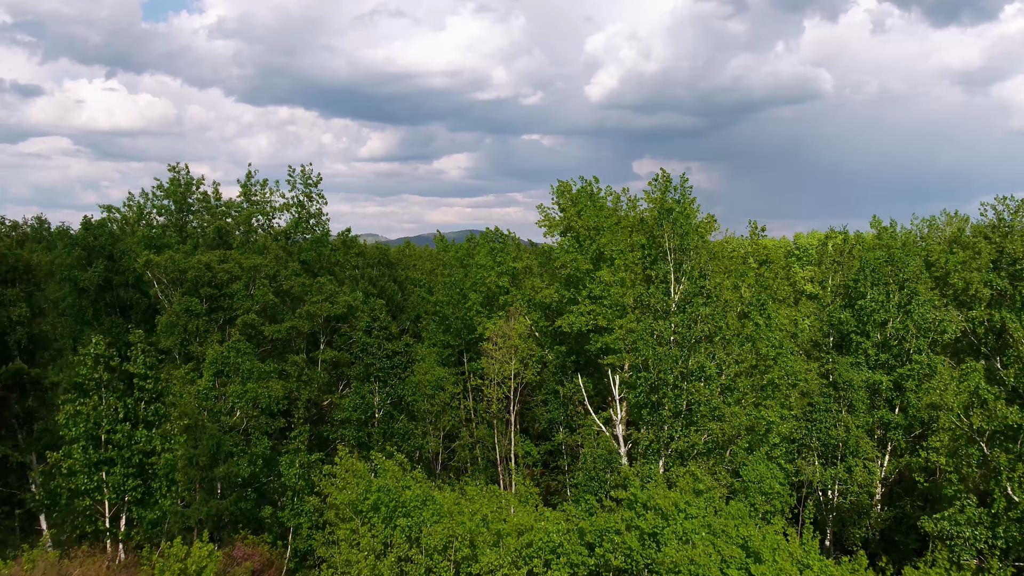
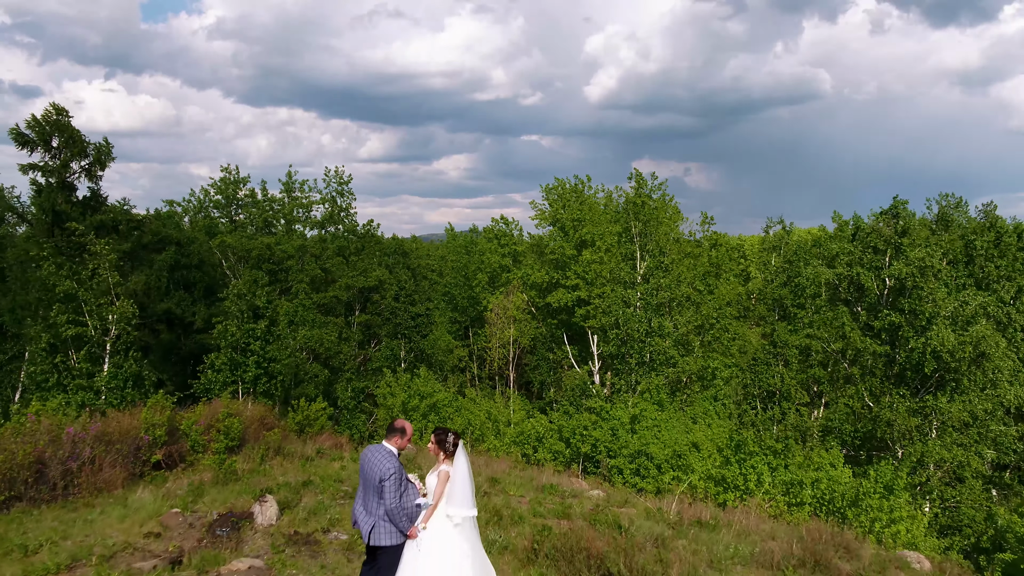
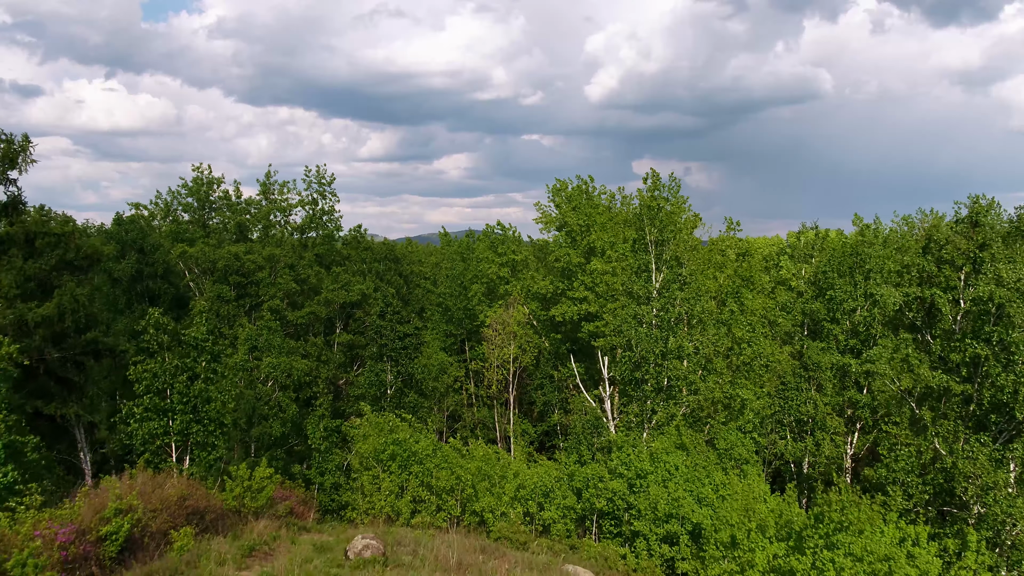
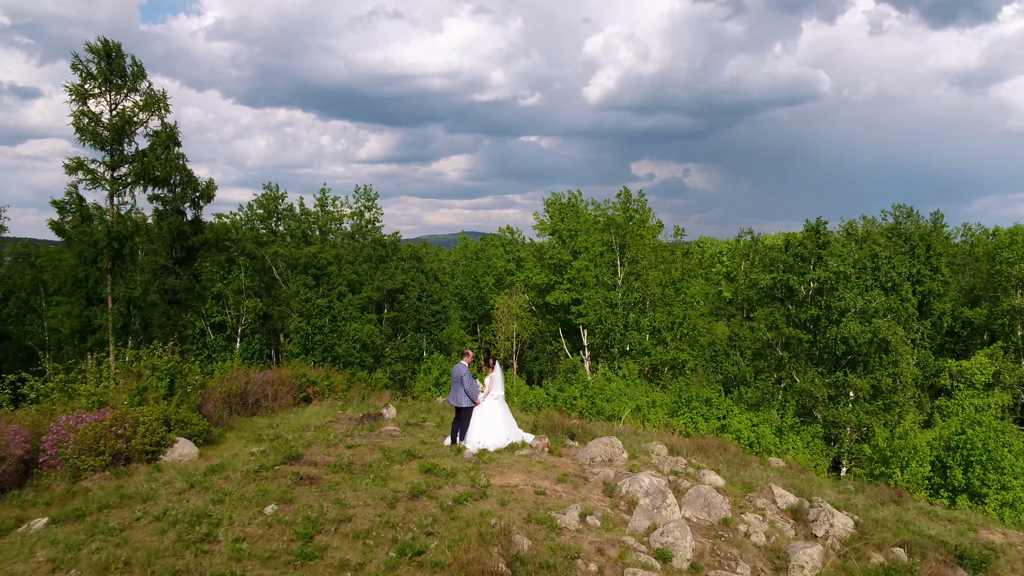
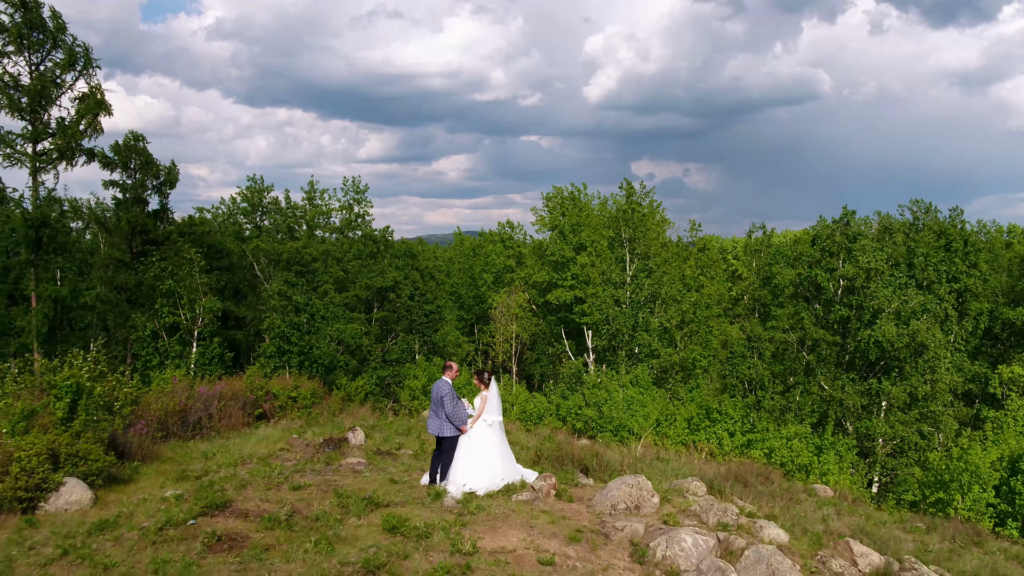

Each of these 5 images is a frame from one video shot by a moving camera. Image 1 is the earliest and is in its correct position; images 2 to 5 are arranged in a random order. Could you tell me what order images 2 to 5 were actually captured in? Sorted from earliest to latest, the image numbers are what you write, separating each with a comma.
3, 2, 5, 4
